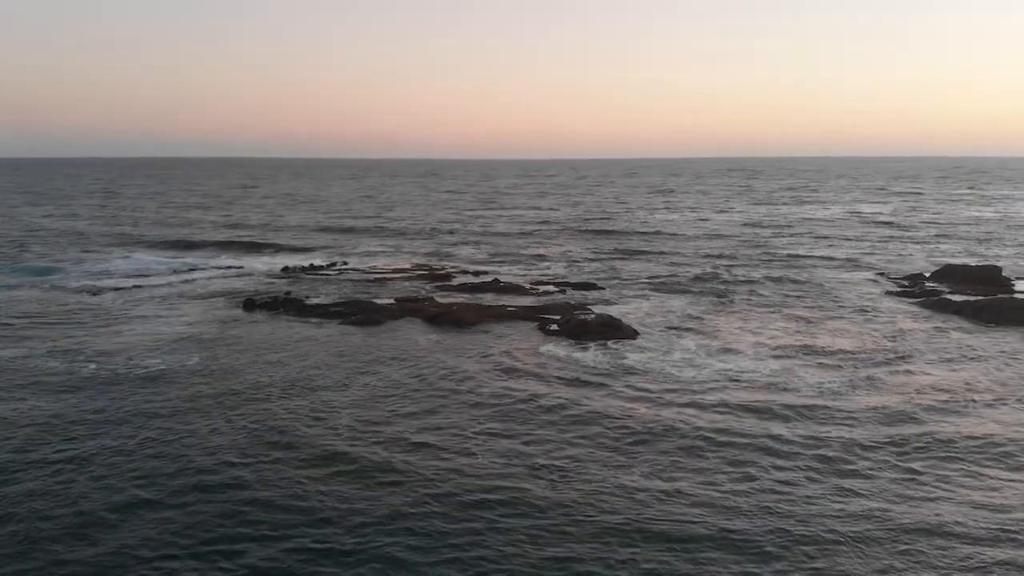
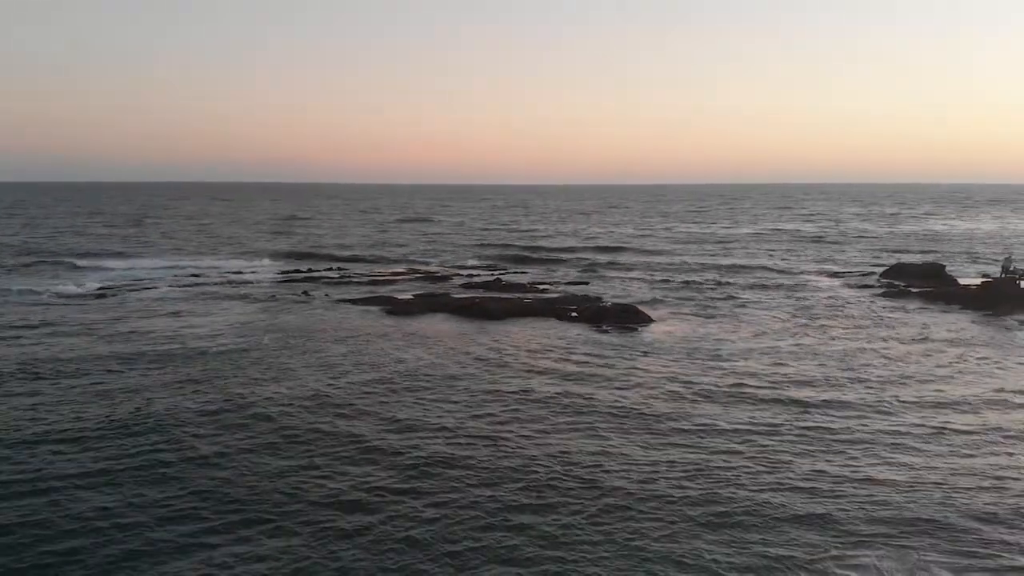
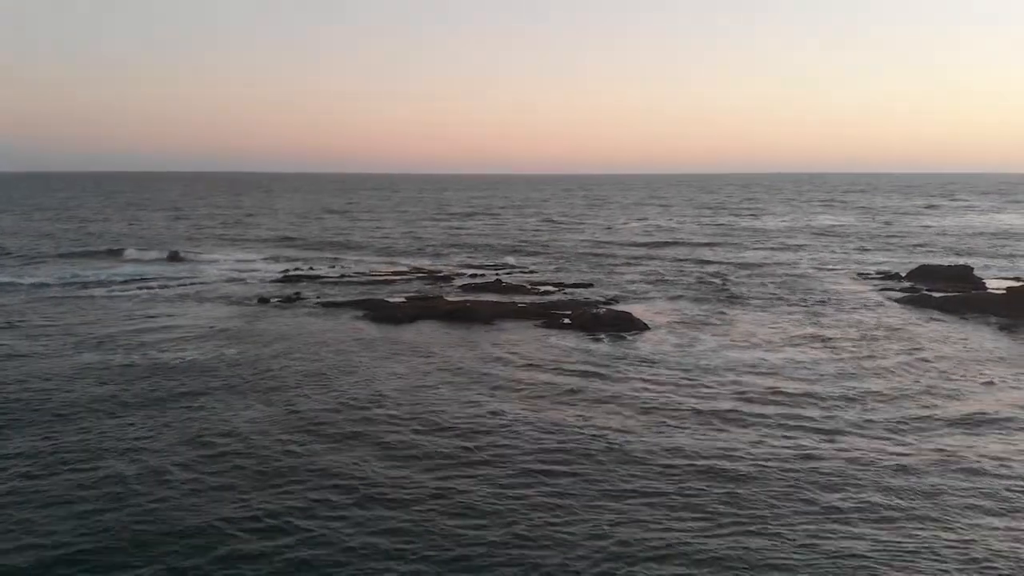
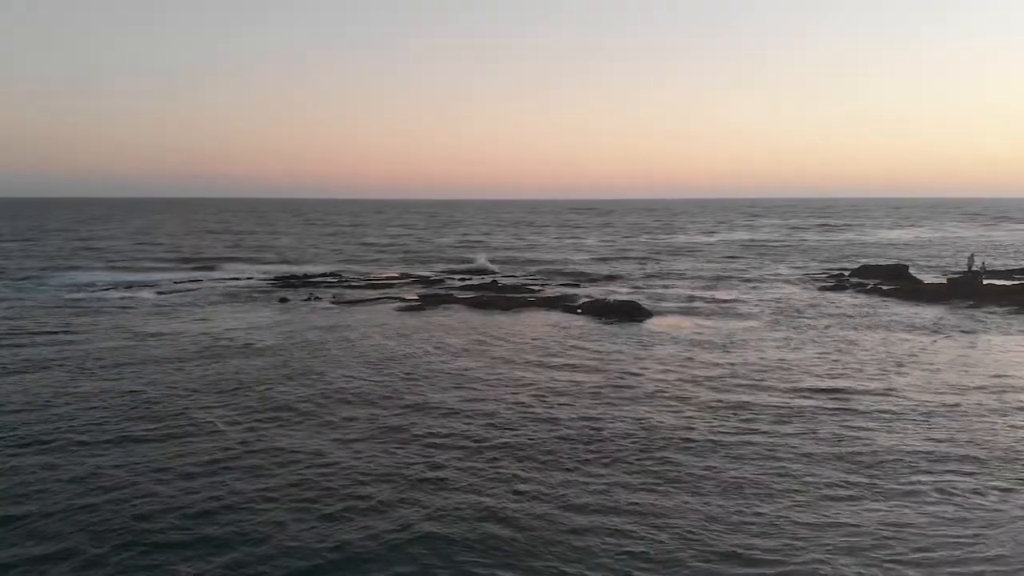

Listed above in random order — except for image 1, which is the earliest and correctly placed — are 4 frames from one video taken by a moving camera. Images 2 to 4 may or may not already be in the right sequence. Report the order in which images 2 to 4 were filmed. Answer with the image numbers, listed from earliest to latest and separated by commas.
3, 2, 4
